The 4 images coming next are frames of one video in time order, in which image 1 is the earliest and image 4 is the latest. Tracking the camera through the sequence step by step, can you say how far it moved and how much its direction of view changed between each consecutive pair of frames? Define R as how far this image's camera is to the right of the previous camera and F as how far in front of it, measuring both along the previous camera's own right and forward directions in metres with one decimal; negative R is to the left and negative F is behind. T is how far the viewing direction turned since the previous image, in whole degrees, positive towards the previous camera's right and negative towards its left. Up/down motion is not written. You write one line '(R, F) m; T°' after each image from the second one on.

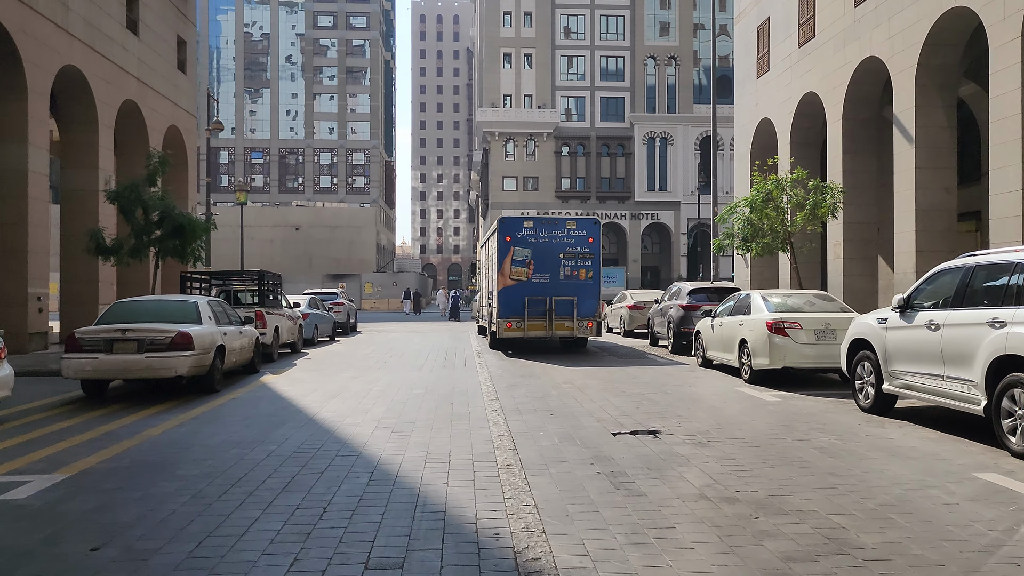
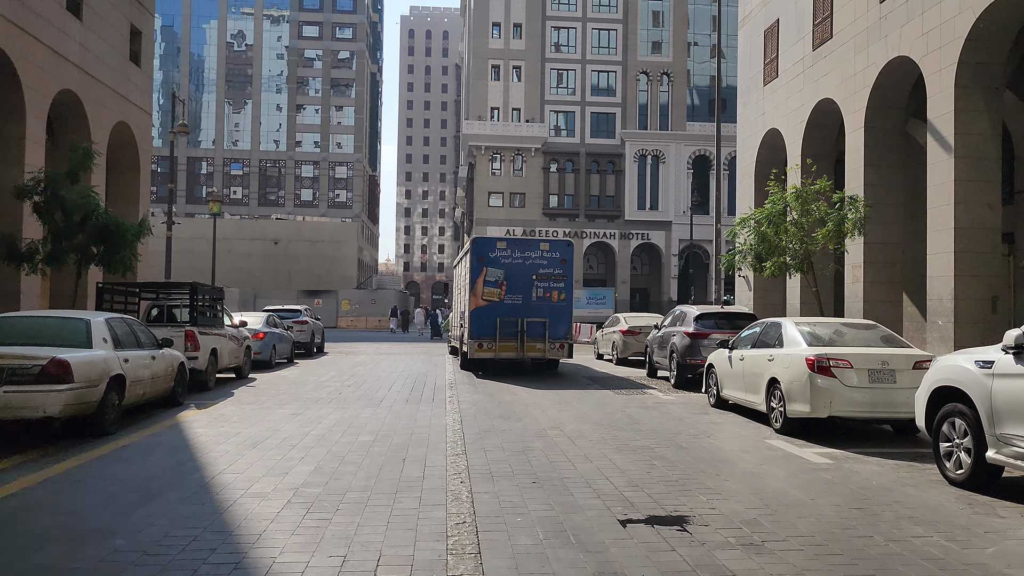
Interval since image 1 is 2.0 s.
(+0.1, +2.5) m; +1°
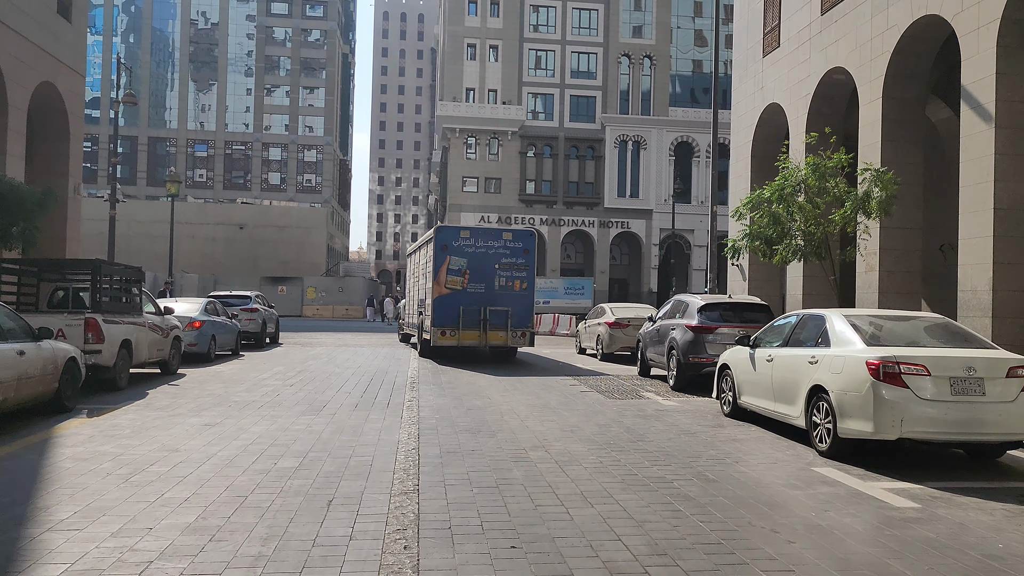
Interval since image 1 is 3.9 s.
(0.0, +2.3) m; +2°
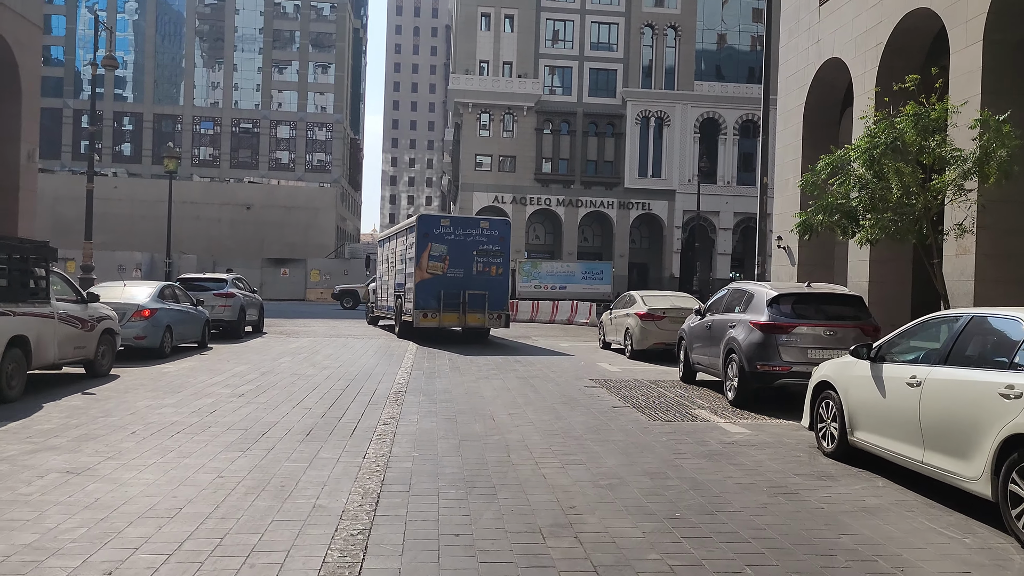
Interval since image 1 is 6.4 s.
(0.0, +3.1) m; -1°
